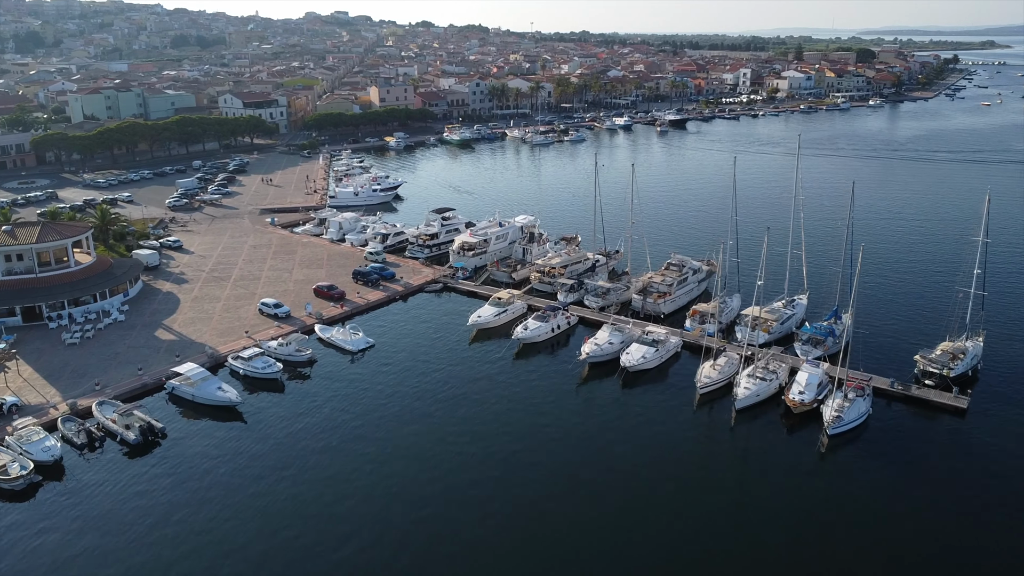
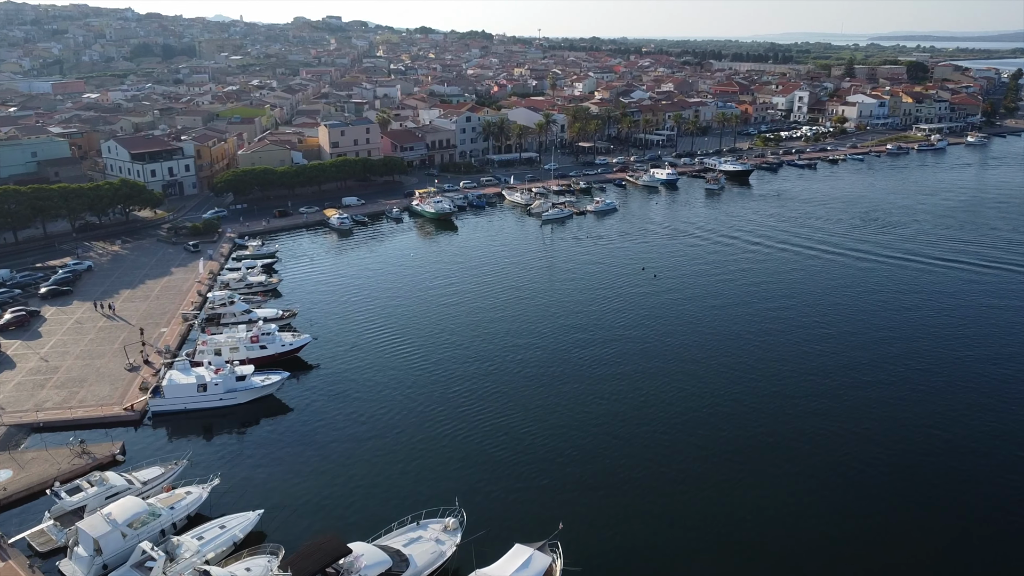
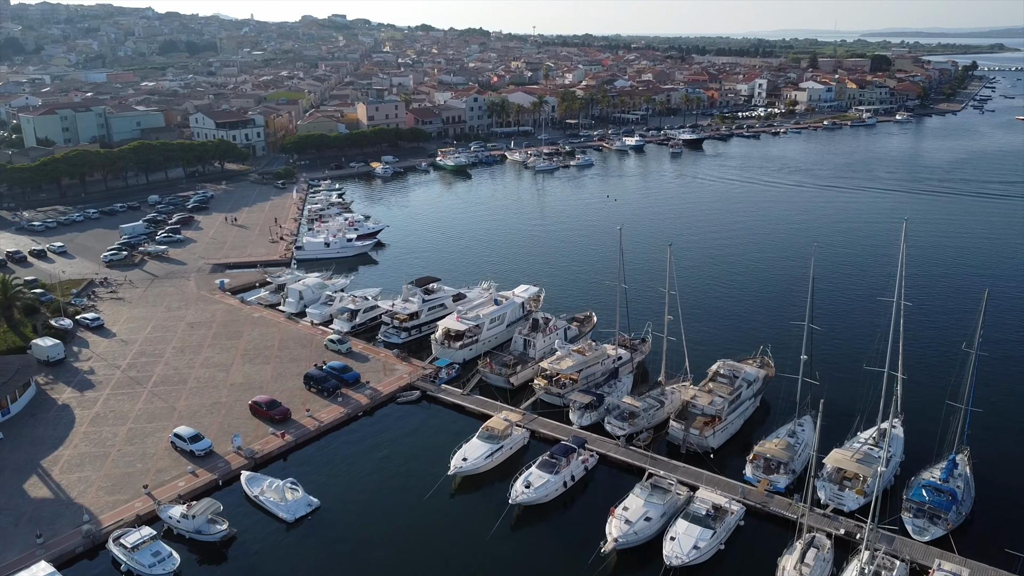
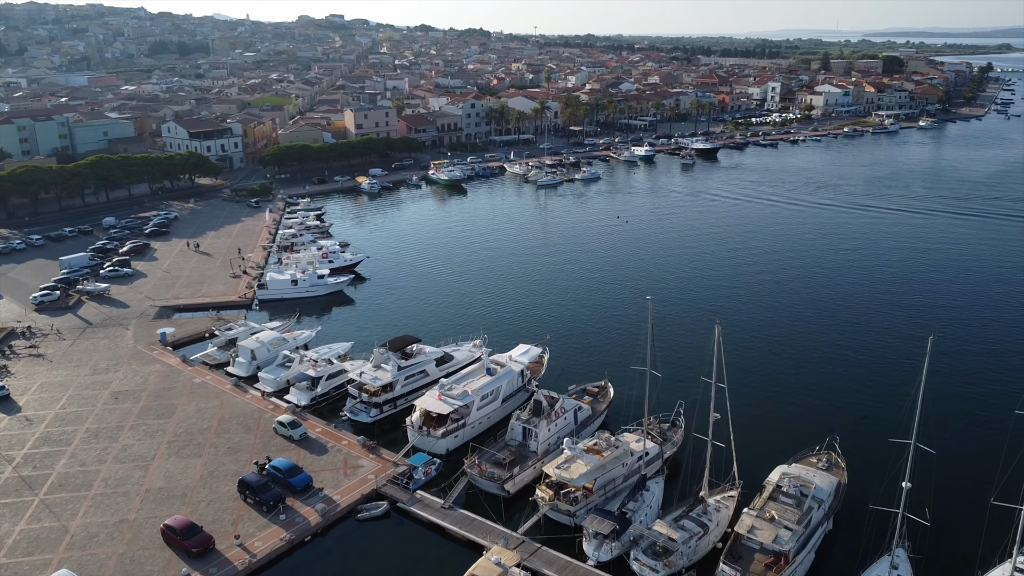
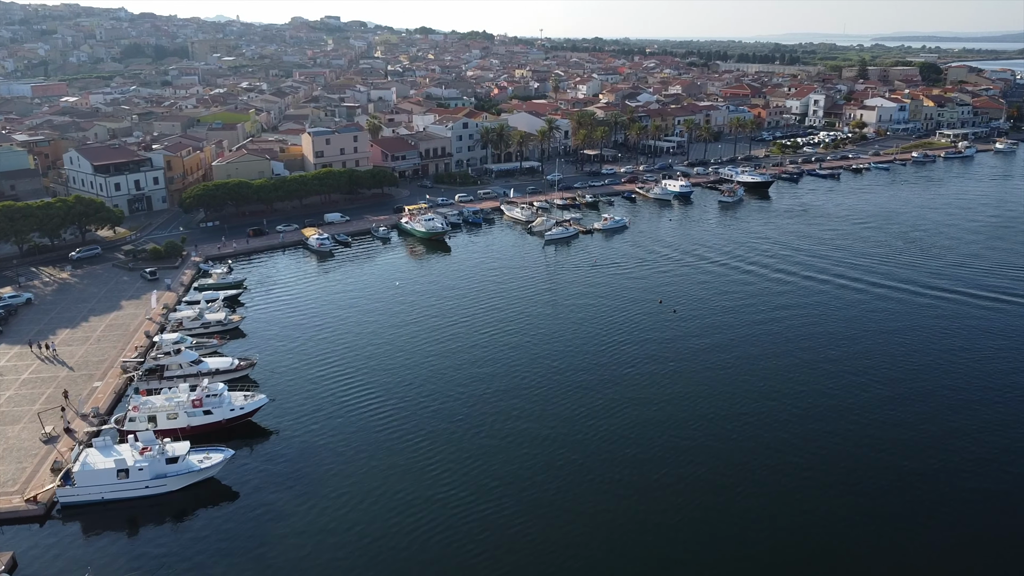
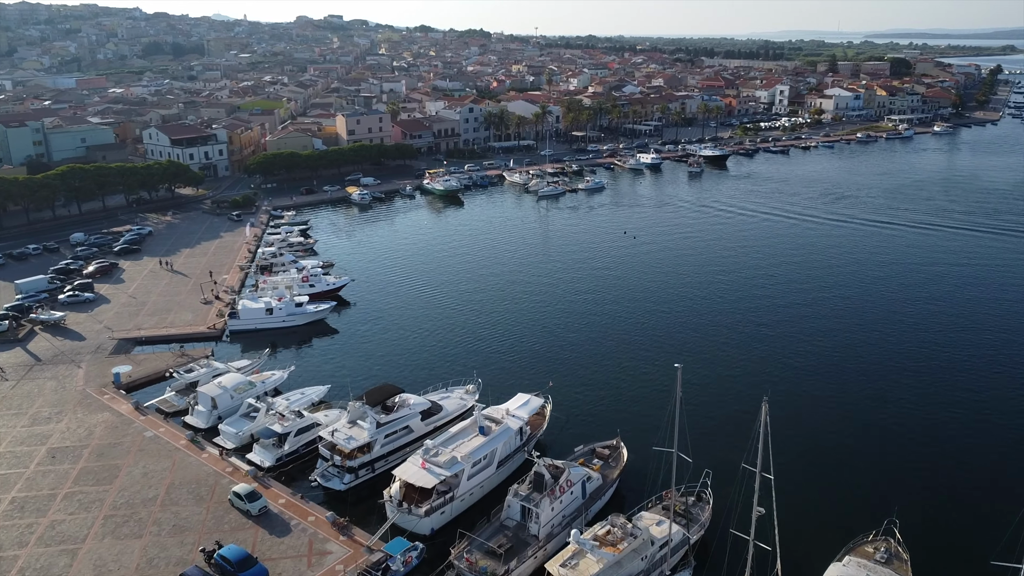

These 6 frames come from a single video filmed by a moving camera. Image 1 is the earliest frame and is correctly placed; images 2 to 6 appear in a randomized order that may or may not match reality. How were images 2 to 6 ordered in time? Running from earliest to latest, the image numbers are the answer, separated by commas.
3, 4, 6, 2, 5
